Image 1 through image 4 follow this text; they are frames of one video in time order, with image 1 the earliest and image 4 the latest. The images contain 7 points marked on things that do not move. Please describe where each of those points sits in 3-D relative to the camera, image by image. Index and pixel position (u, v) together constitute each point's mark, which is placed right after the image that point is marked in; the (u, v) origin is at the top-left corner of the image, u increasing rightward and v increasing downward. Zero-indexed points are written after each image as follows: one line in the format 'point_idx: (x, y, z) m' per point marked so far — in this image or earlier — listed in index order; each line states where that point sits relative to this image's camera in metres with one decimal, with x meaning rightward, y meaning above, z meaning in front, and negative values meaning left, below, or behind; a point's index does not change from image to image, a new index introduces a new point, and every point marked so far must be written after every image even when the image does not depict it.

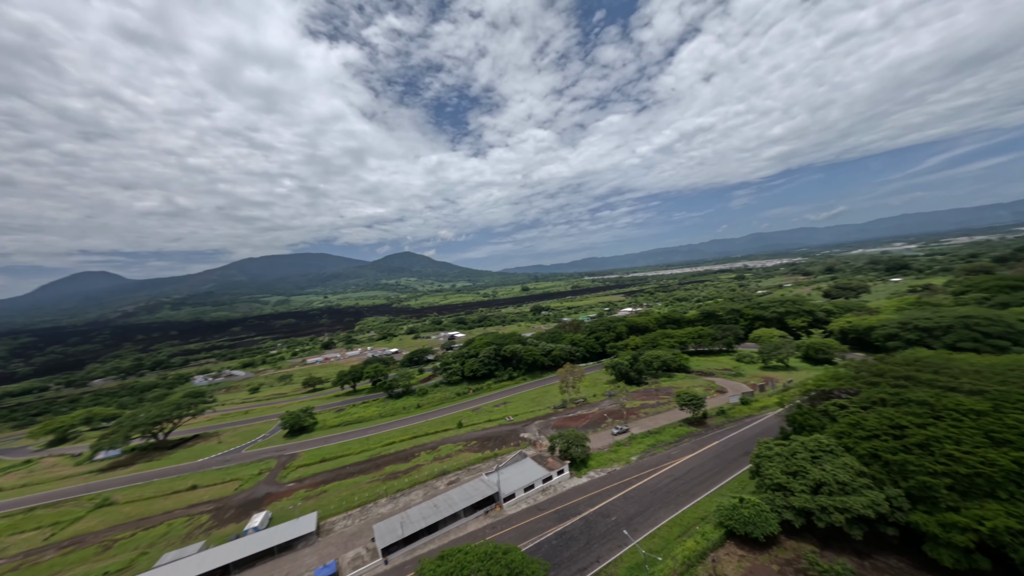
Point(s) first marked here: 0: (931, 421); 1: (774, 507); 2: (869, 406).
0: (+19.6, -6.3, +15.5) m
1: (+12.5, -10.4, +15.8) m
2: (+19.6, -6.5, +18.3) m
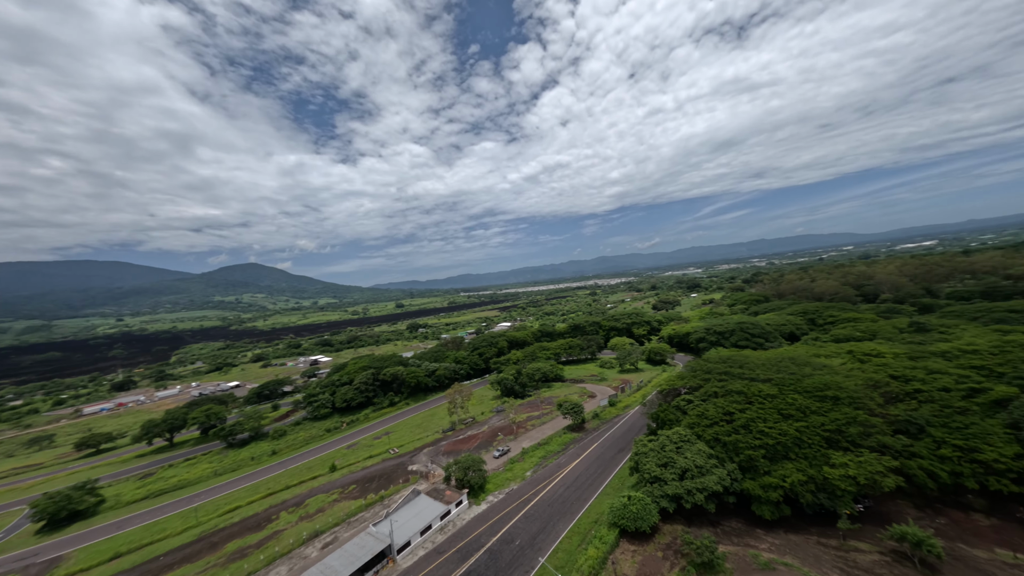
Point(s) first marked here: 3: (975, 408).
0: (+14.4, -7.3, +20.8) m
1: (+7.7, -11.4, +18.4) m
2: (+13.4, -7.6, +23.4) m
3: (+25.2, -6.5, +18.5) m
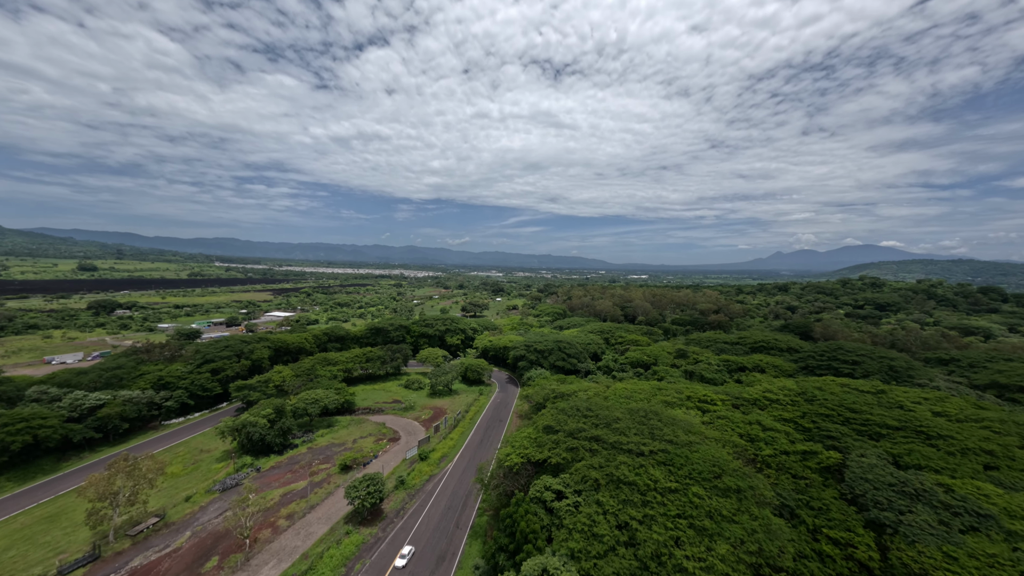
0: (+5.6, -9.3, +14.0) m
1: (+0.7, -12.9, +8.4) m
2: (+3.3, -9.5, +15.8) m
3: (+16.0, -9.9, +17.8) m
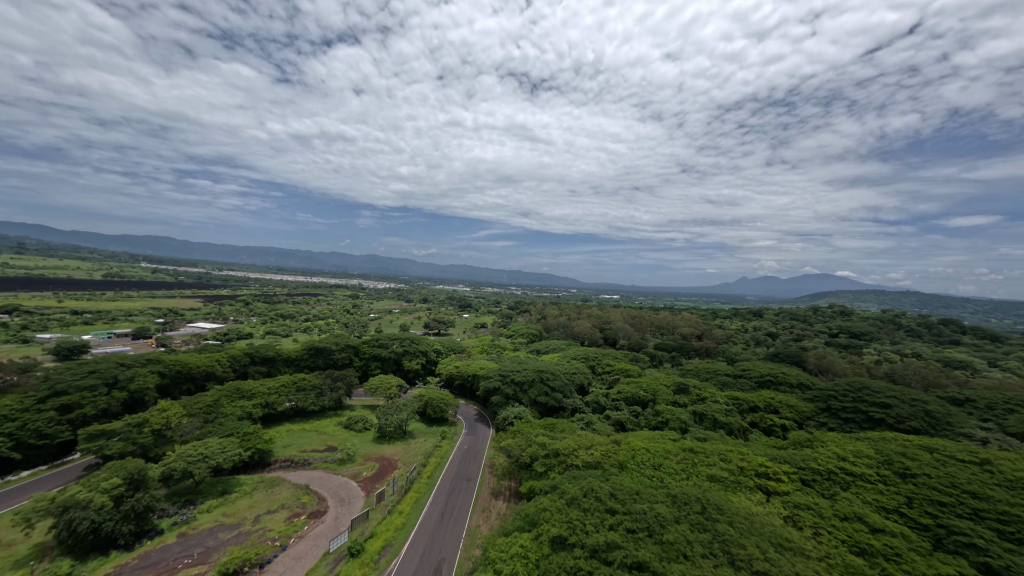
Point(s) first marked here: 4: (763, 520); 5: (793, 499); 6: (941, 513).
0: (+5.6, -10.0, +6.2) m
1: (+1.2, -13.1, 0.0) m
2: (+3.2, -10.1, +7.7) m
3: (+15.7, -11.1, +11.0) m
4: (+10.1, -9.4, +13.7) m
5: (+13.1, -9.7, +15.9) m
6: (+18.9, -9.8, +15.1) m
